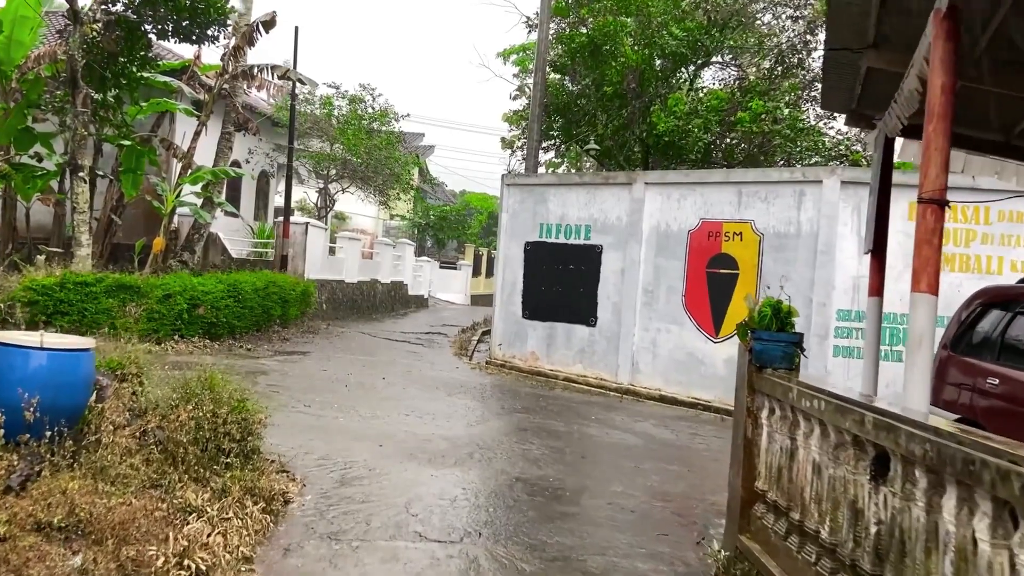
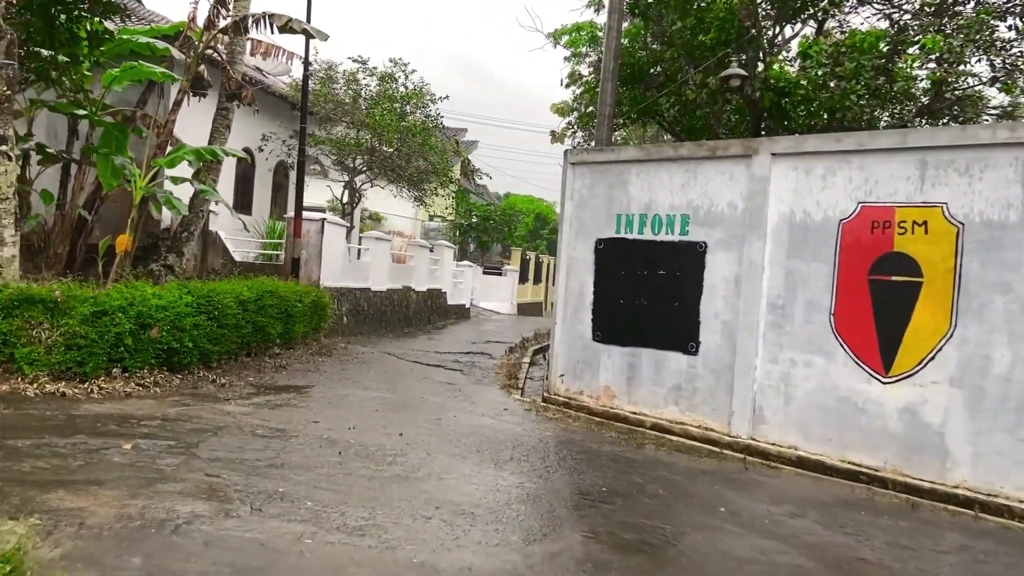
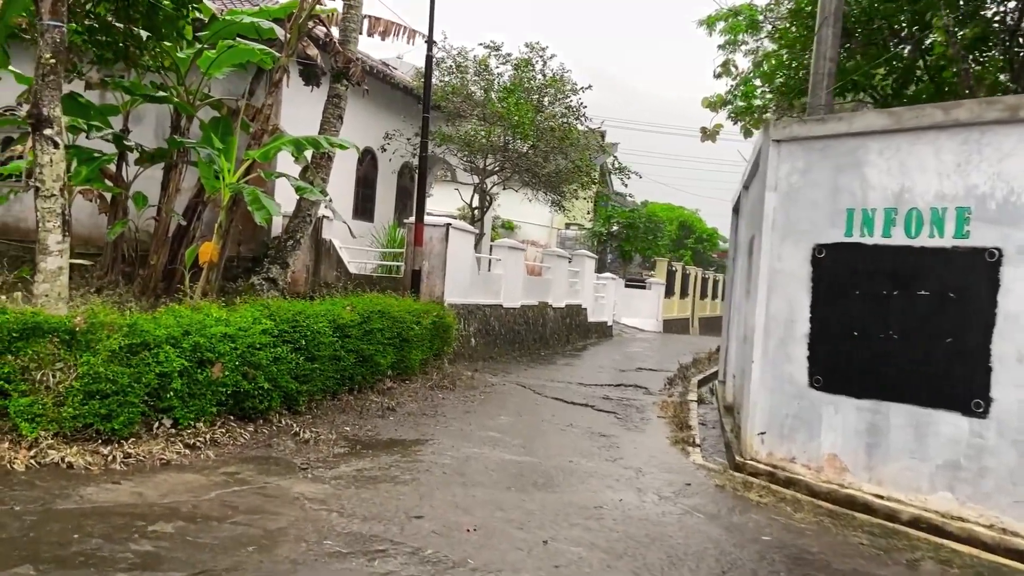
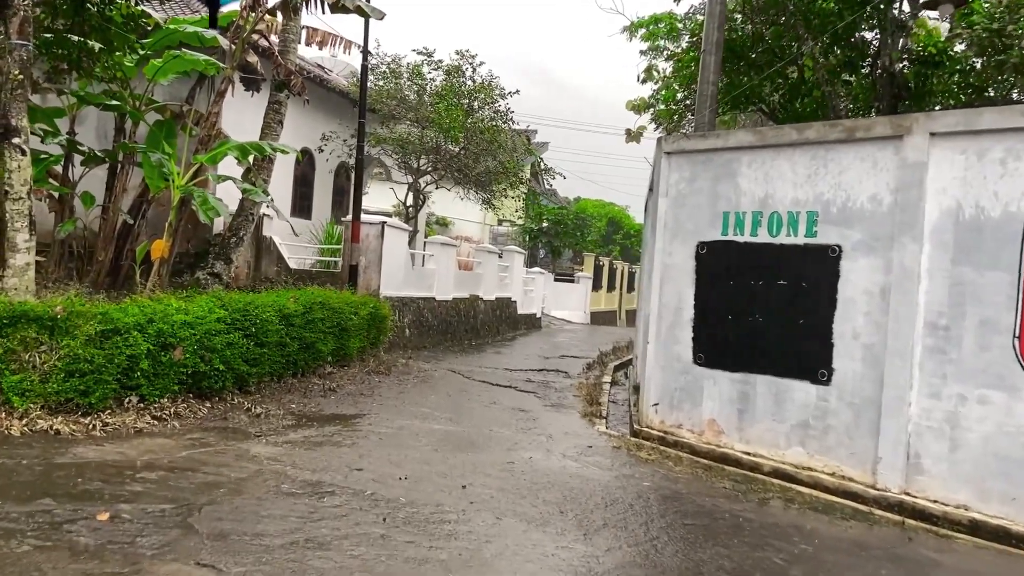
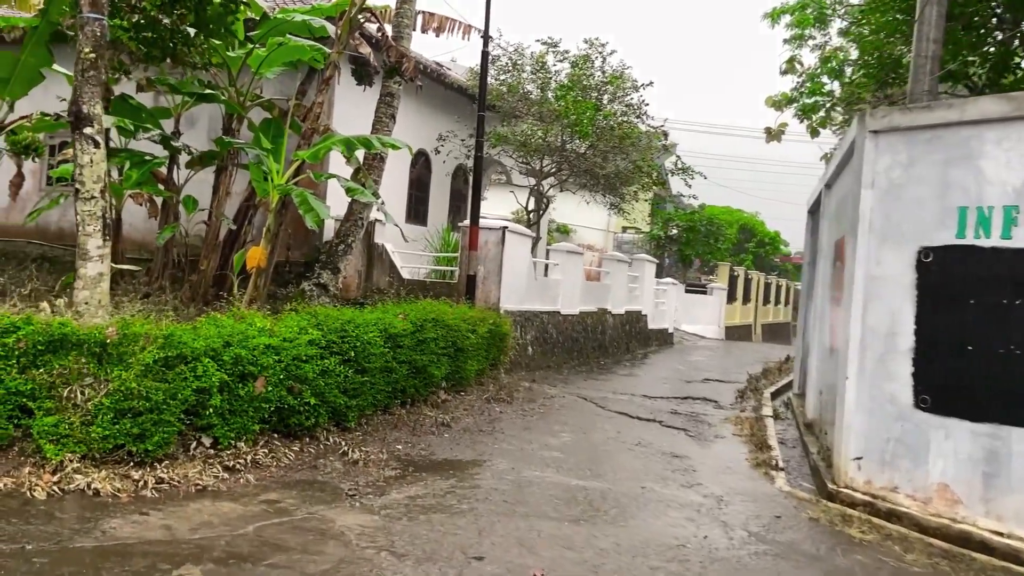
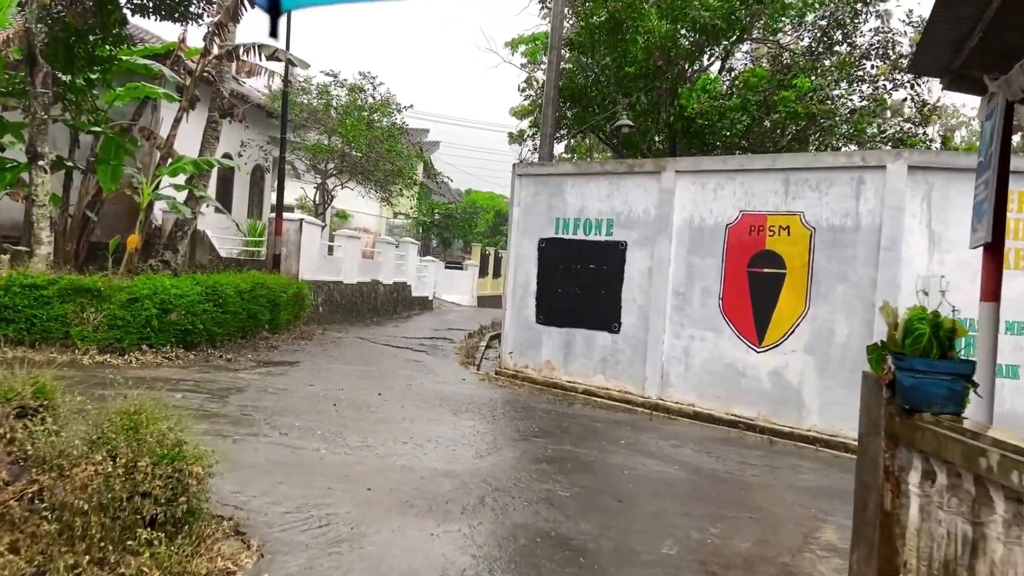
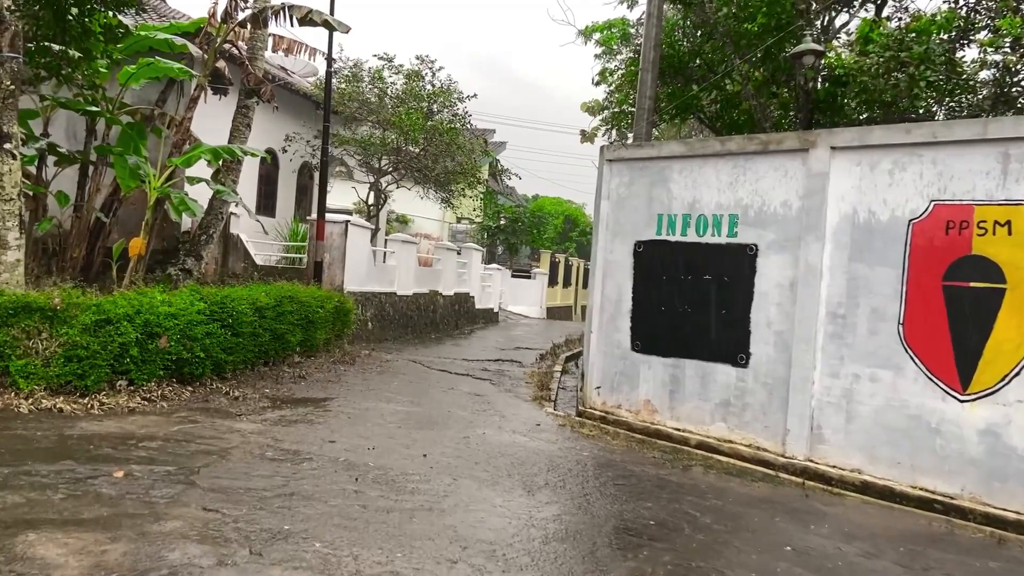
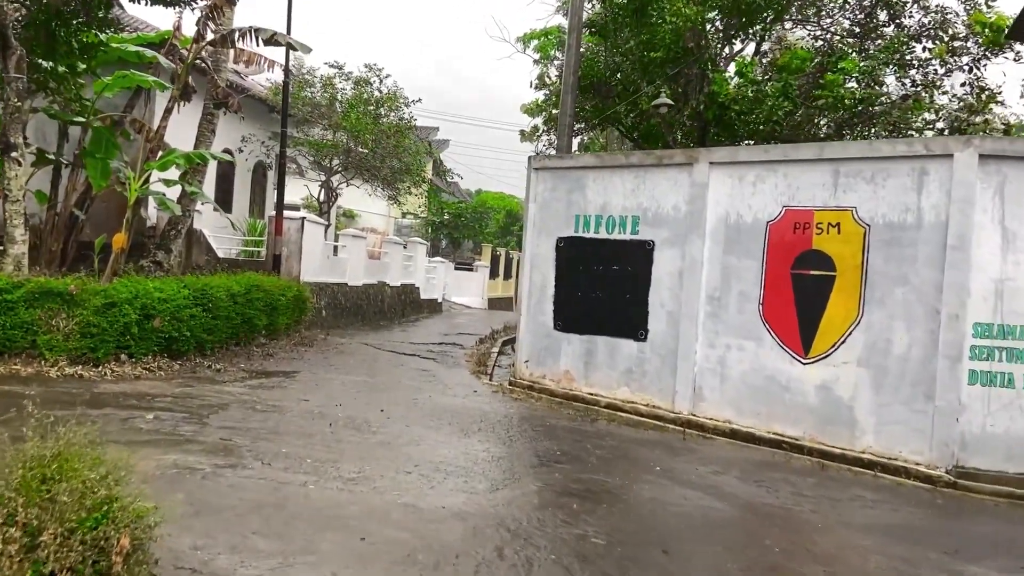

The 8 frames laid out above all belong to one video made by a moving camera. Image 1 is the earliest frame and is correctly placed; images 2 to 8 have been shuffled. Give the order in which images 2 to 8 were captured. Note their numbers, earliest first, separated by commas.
6, 8, 2, 7, 4, 3, 5
